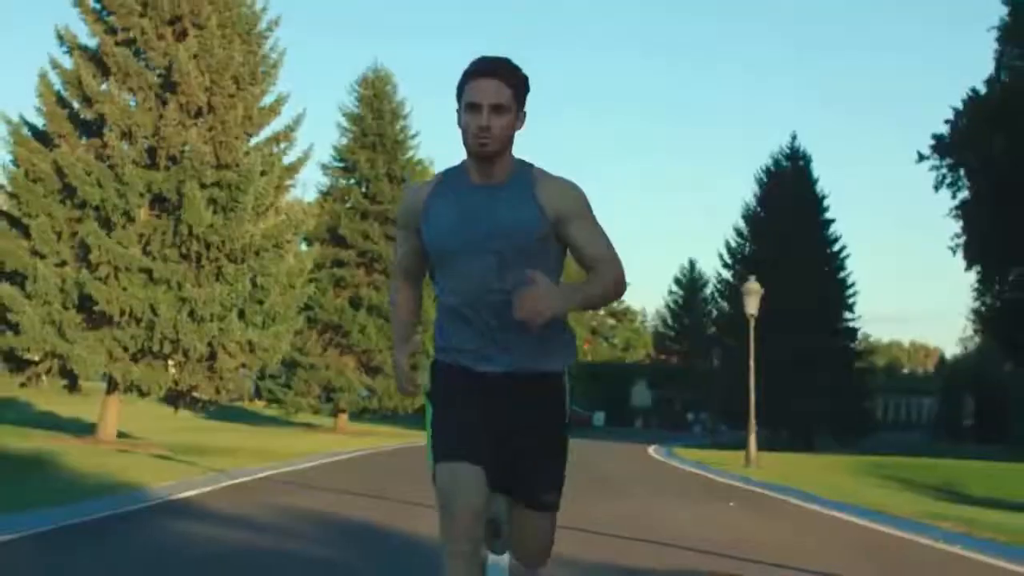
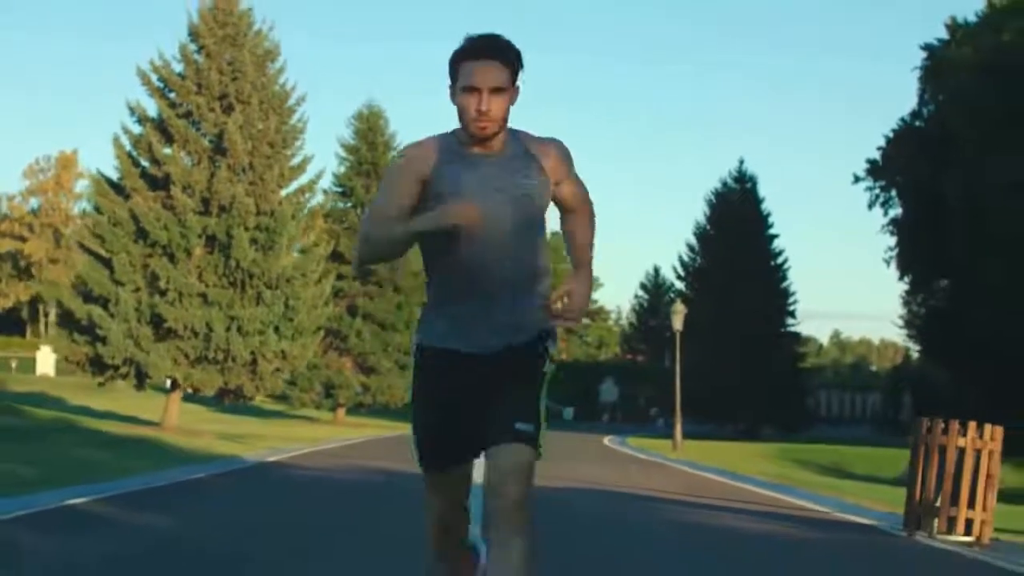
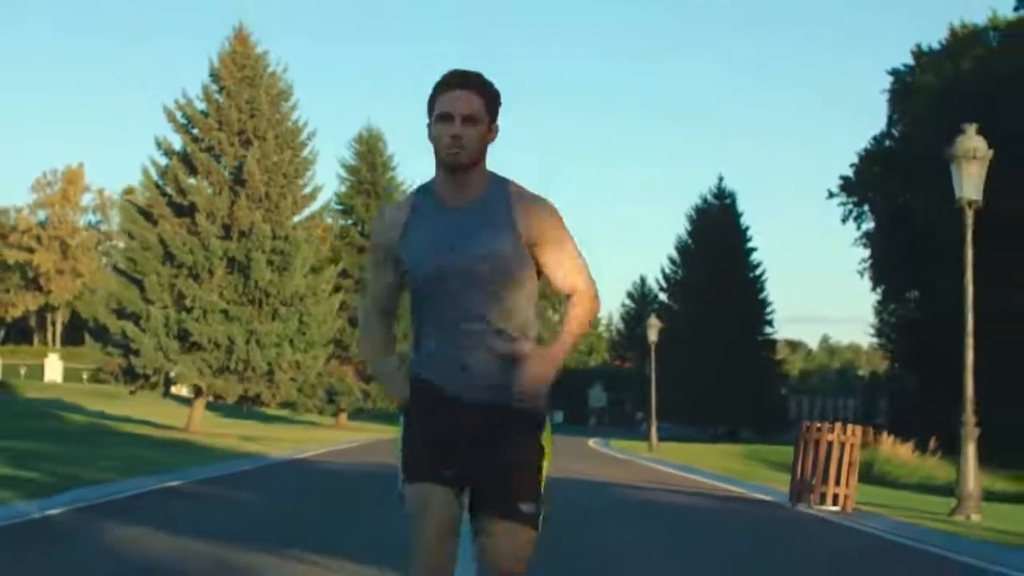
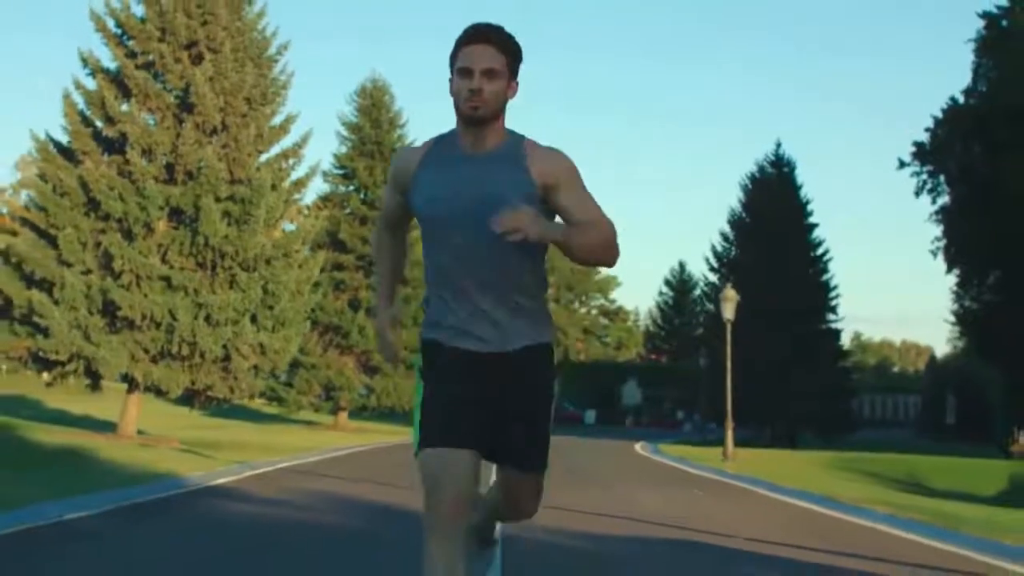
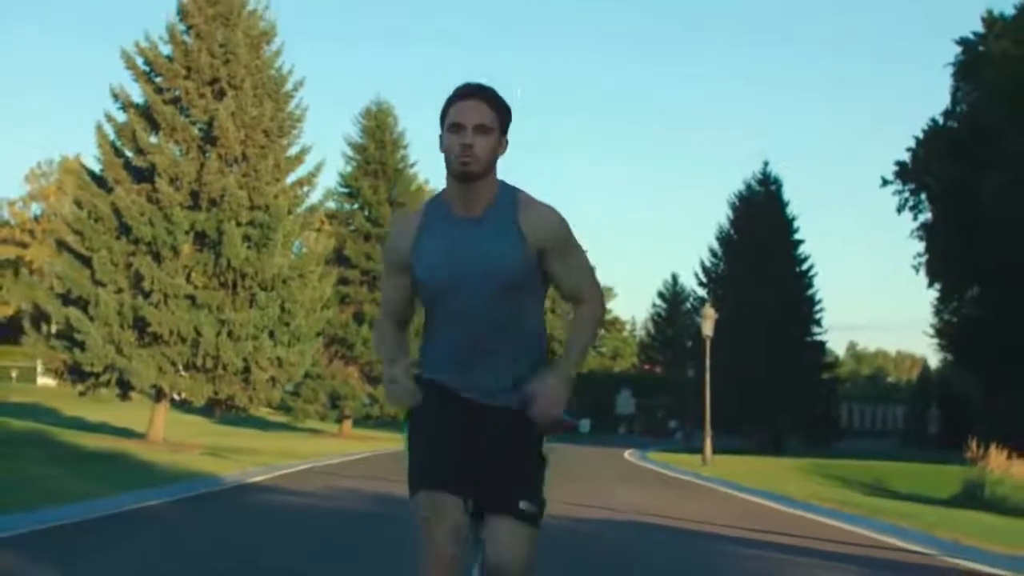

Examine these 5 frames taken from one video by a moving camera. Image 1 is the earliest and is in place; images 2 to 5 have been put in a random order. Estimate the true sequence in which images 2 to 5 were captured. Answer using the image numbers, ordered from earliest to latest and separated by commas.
4, 5, 2, 3
